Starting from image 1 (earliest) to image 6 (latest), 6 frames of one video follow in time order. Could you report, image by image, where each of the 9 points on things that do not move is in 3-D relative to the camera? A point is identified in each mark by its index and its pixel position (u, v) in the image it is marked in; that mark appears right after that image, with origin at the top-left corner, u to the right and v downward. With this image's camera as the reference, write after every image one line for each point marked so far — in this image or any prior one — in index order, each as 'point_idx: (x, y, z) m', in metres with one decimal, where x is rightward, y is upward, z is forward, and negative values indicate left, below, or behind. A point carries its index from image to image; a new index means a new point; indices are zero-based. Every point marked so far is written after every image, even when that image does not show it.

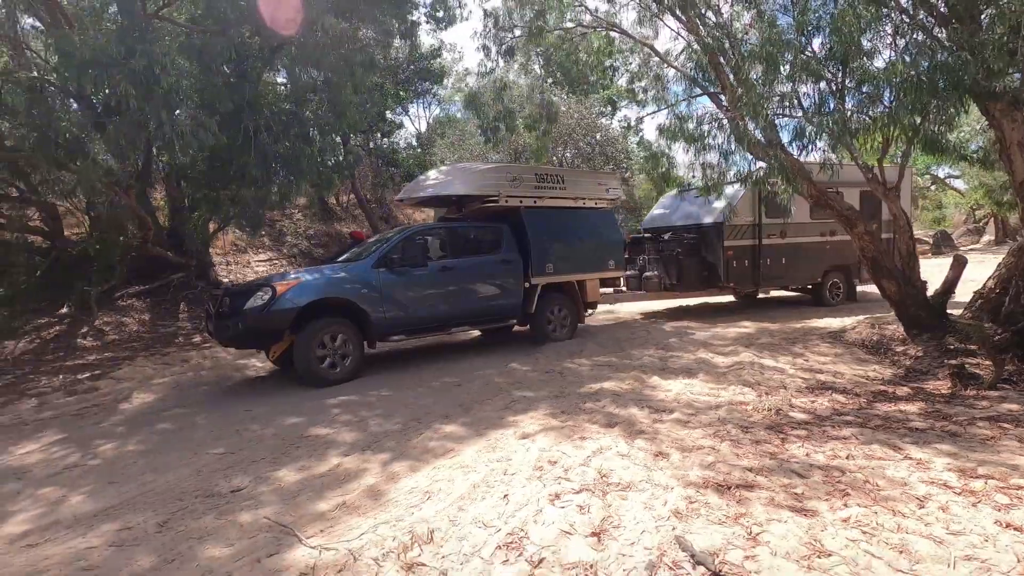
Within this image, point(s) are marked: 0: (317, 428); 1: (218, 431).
0: (-2.1, -1.5, +5.6) m
1: (-3.4, -1.6, +5.7) m
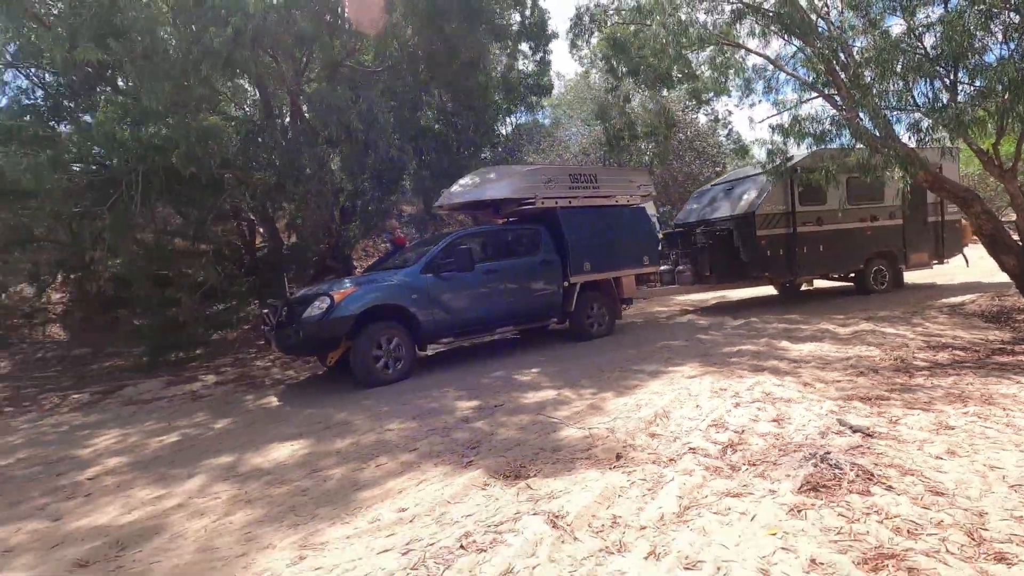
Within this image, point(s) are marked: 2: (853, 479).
0: (+0.1, -1.3, +7.5) m
1: (-1.1, -1.4, +7.7) m
2: (+2.2, -1.2, +3.4) m
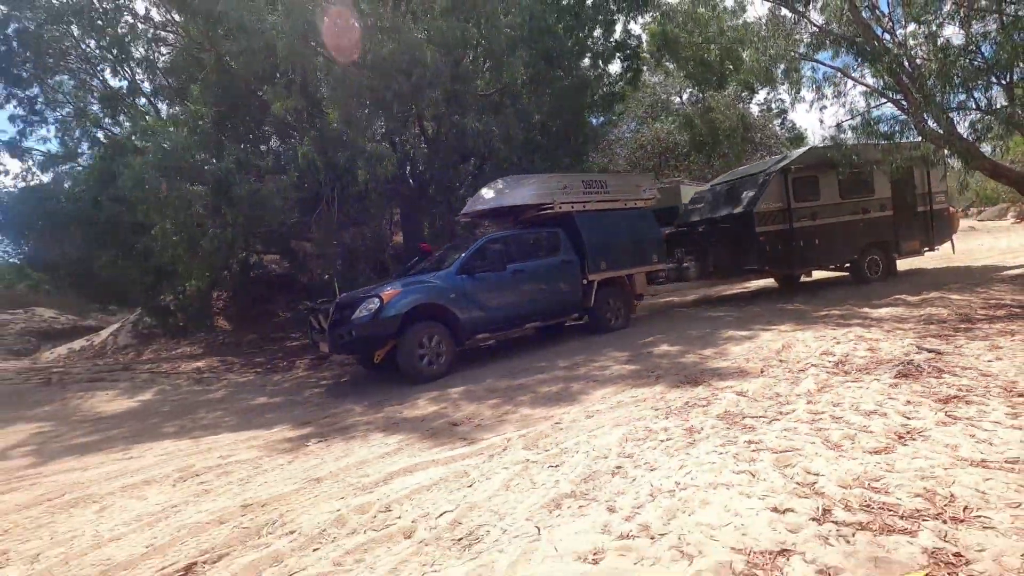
0: (+2.4, -0.9, +9.6) m
1: (+1.3, -1.0, +10.0) m
2: (+4.3, -0.8, +5.4) m
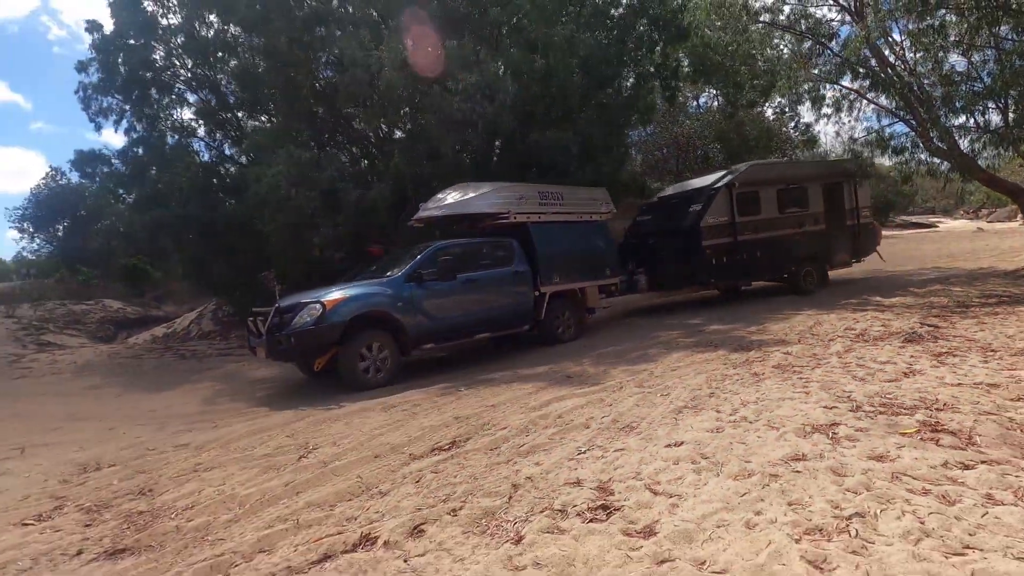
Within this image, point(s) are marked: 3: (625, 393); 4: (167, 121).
0: (+3.9, -0.7, +11.4) m
1: (+2.8, -0.8, +11.8) m
2: (+5.7, -0.7, +7.2) m
3: (+1.3, -1.2, +6.2) m
4: (-10.2, +4.9, +15.4) m
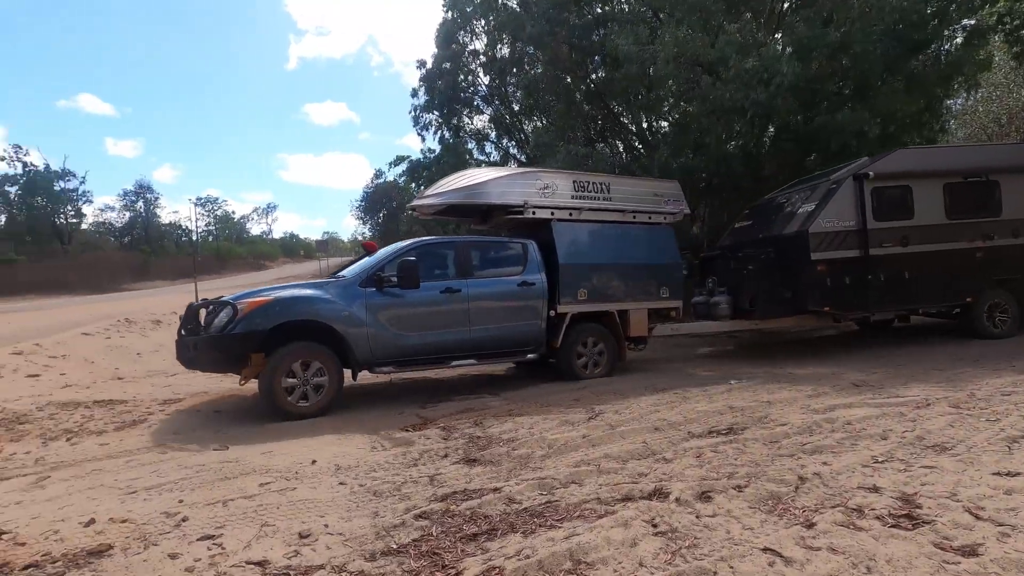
0: (+9.0, -0.9, +9.1) m
1: (+8.2, -1.0, +9.9) m
2: (+8.8, -1.0, +4.5) m
3: (+4.4, -1.3, +5.6) m
4: (-1.5, +5.6, +18.6) m
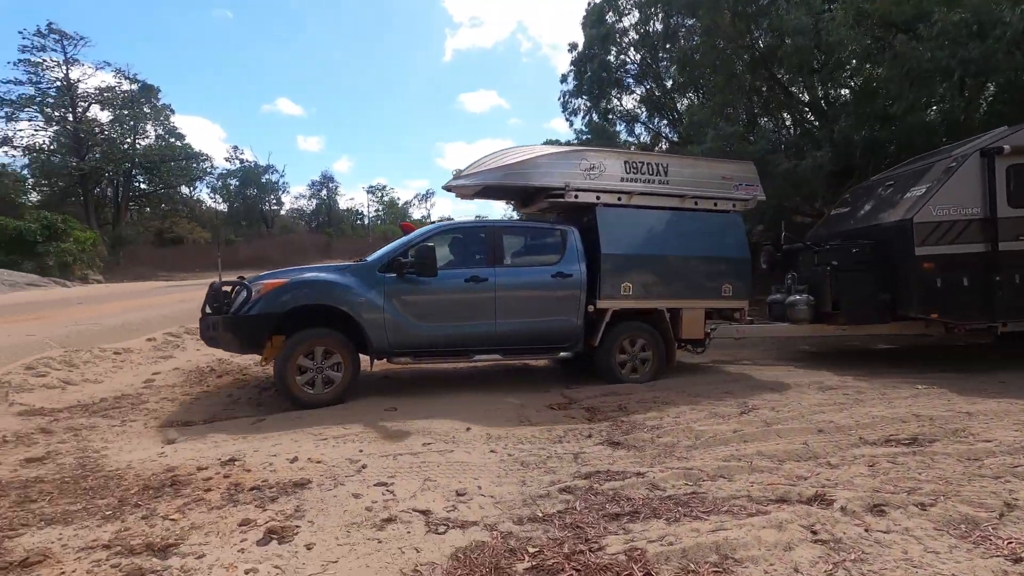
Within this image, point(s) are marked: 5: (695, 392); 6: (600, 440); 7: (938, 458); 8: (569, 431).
0: (+11.2, -1.0, +6.5) m
1: (+10.6, -0.9, +7.5) m
2: (+9.7, -1.2, +2.1) m
3: (+5.8, -1.3, +4.3) m
4: (+3.7, +6.1, +18.3) m
5: (+2.5, -1.3, +6.9) m
6: (+0.9, -1.6, +5.5) m
7: (+3.5, -1.4, +4.4) m
8: (+0.6, -1.6, +5.7) m
